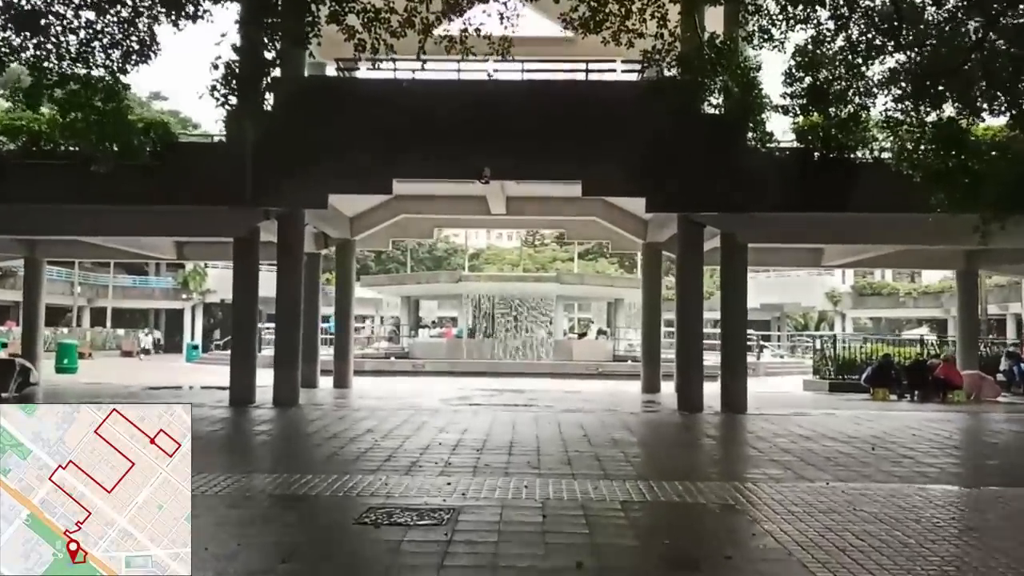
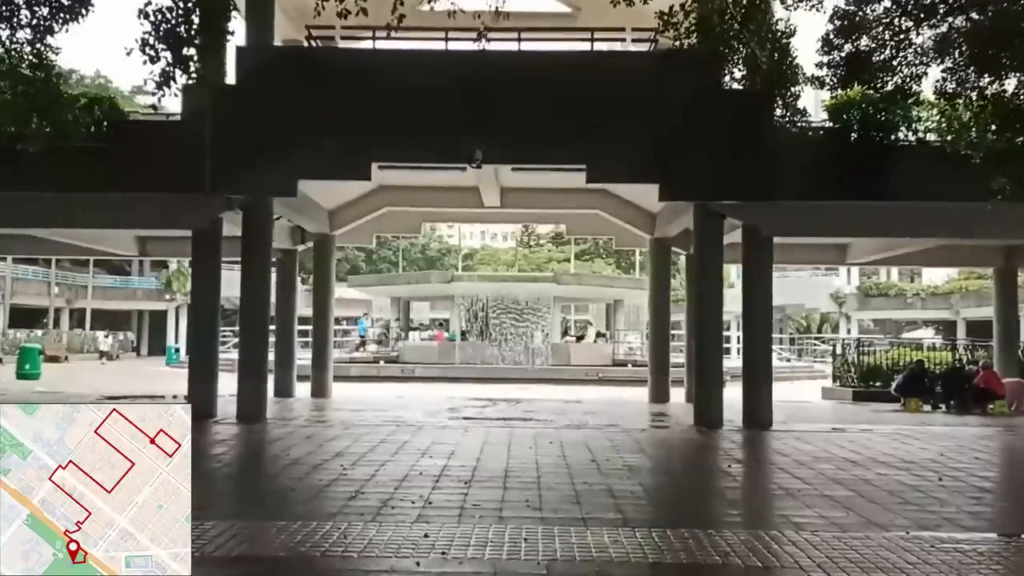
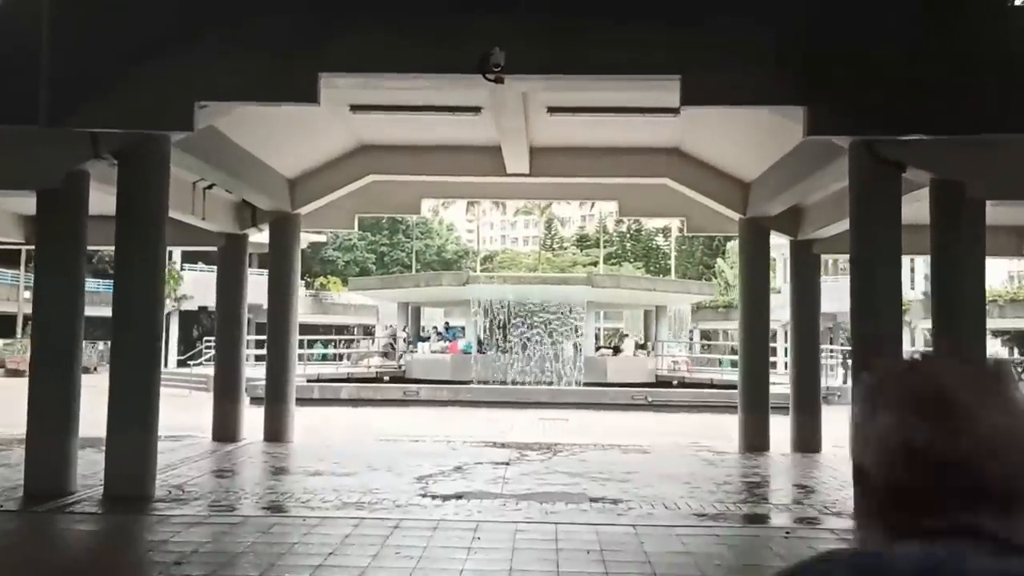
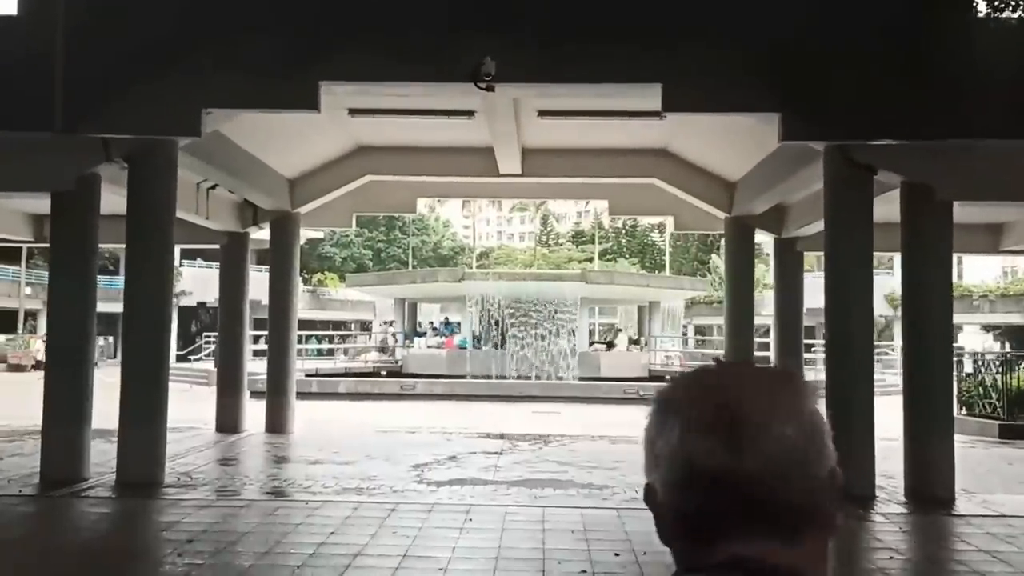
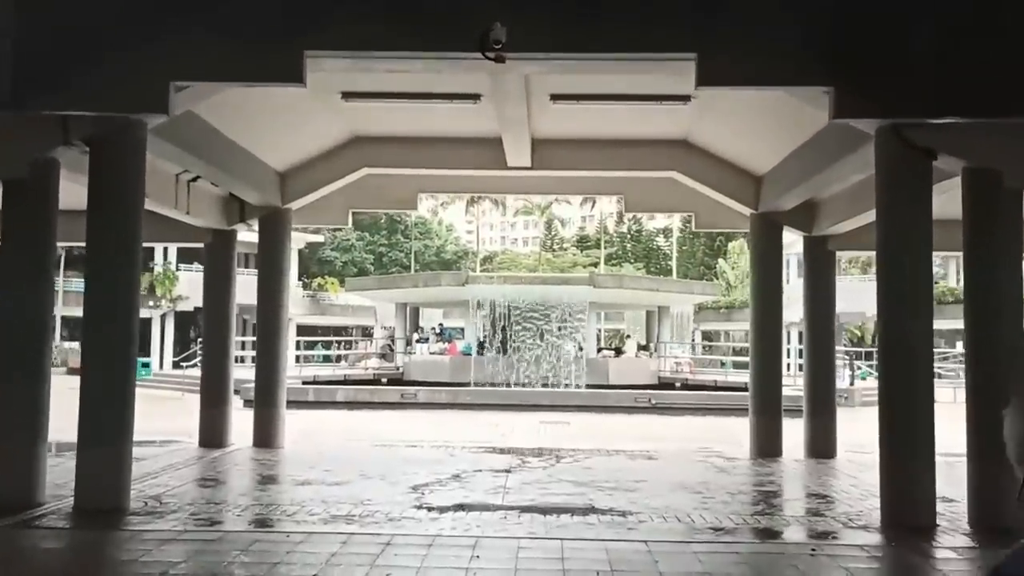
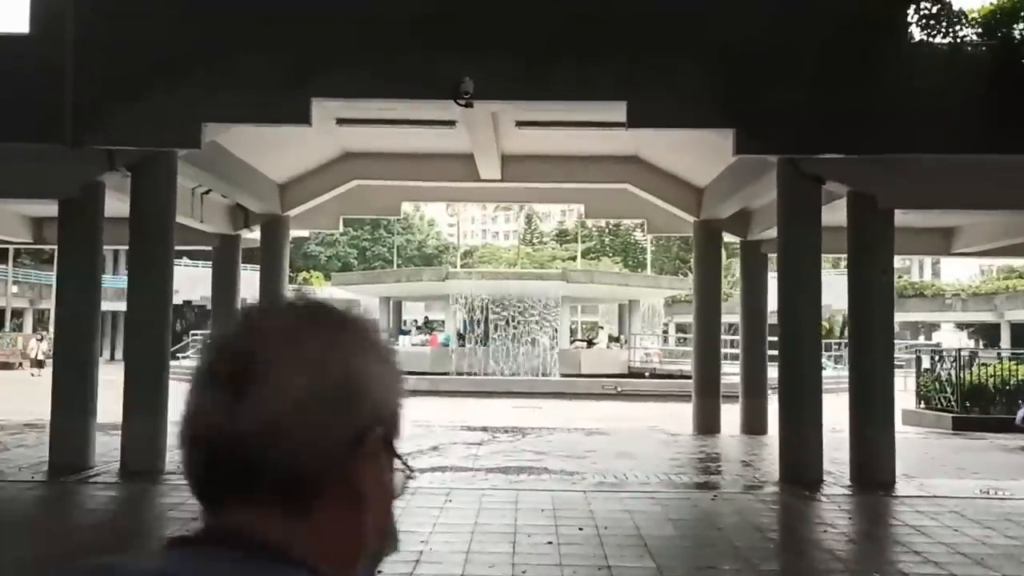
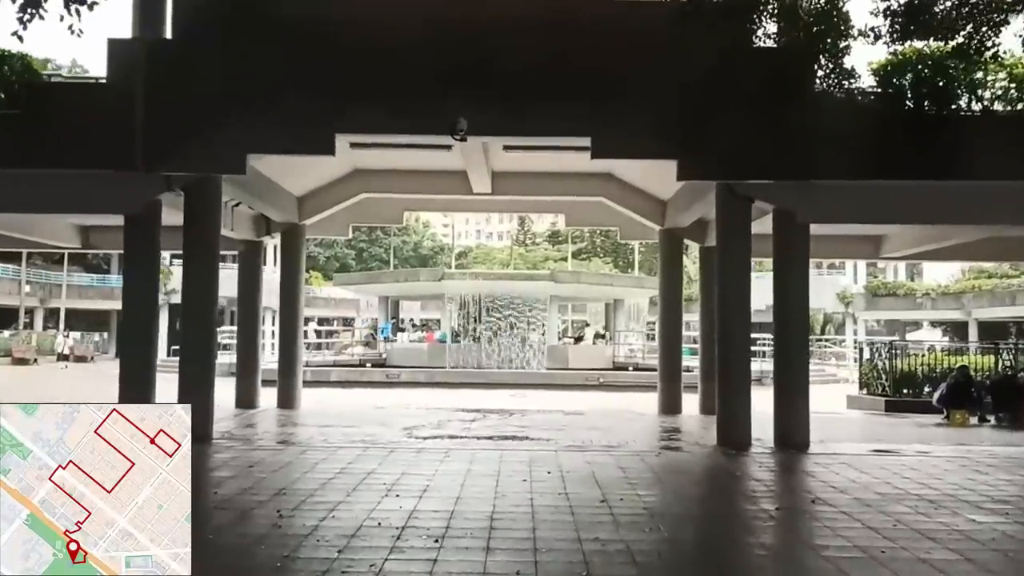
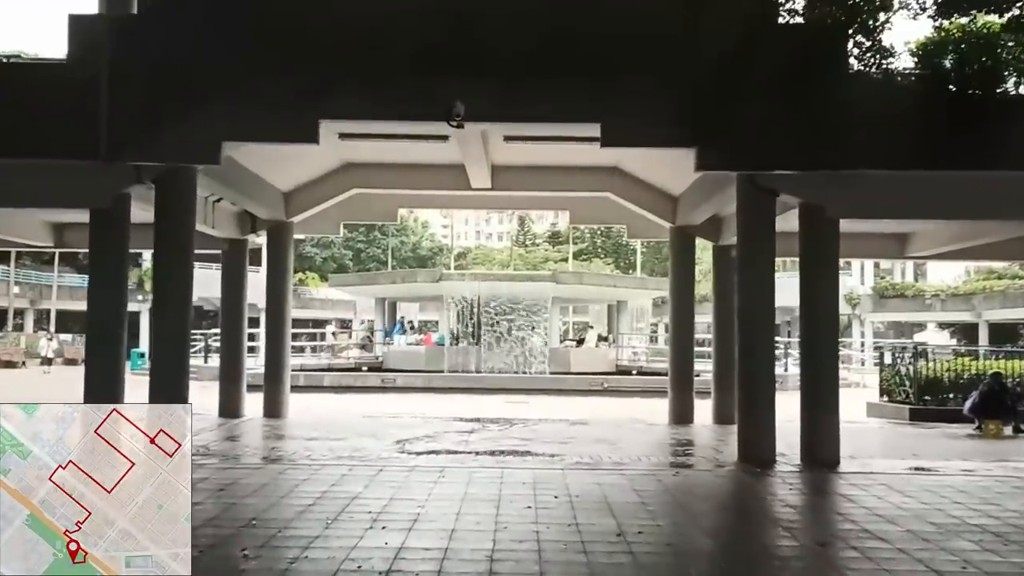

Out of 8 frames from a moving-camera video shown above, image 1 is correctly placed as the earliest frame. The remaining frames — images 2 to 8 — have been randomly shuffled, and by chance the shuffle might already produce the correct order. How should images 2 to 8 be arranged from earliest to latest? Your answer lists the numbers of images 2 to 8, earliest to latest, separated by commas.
2, 7, 8, 6, 4, 3, 5
